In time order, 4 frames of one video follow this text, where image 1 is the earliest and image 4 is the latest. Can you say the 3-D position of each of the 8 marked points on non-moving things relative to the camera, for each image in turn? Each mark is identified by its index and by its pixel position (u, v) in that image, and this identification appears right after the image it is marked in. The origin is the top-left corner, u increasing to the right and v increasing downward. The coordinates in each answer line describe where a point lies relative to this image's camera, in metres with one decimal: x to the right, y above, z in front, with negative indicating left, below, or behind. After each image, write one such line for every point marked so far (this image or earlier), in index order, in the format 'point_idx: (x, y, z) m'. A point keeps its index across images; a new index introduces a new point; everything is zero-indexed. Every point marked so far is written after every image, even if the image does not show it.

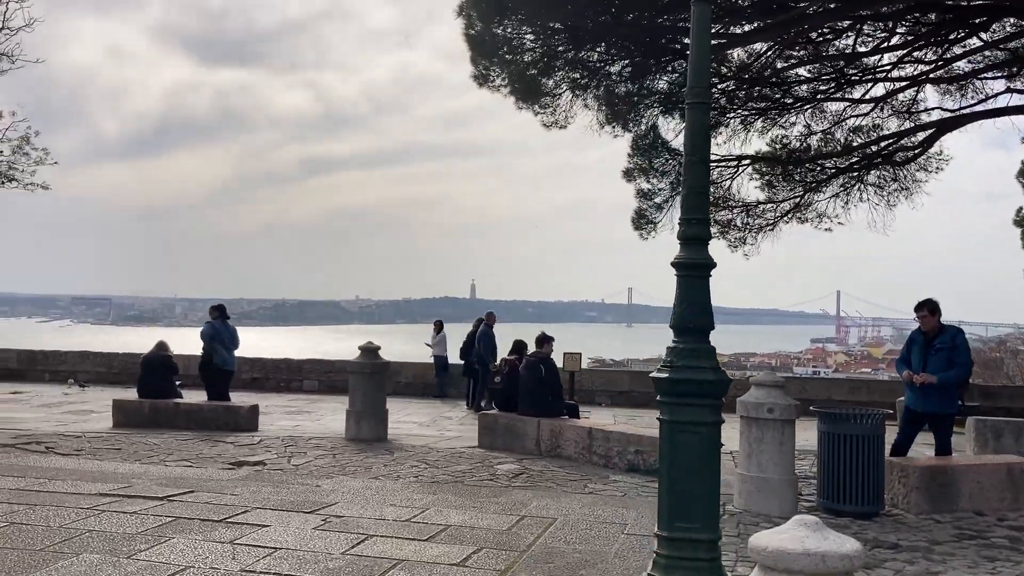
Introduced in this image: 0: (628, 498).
0: (+0.6, -1.2, +4.4) m
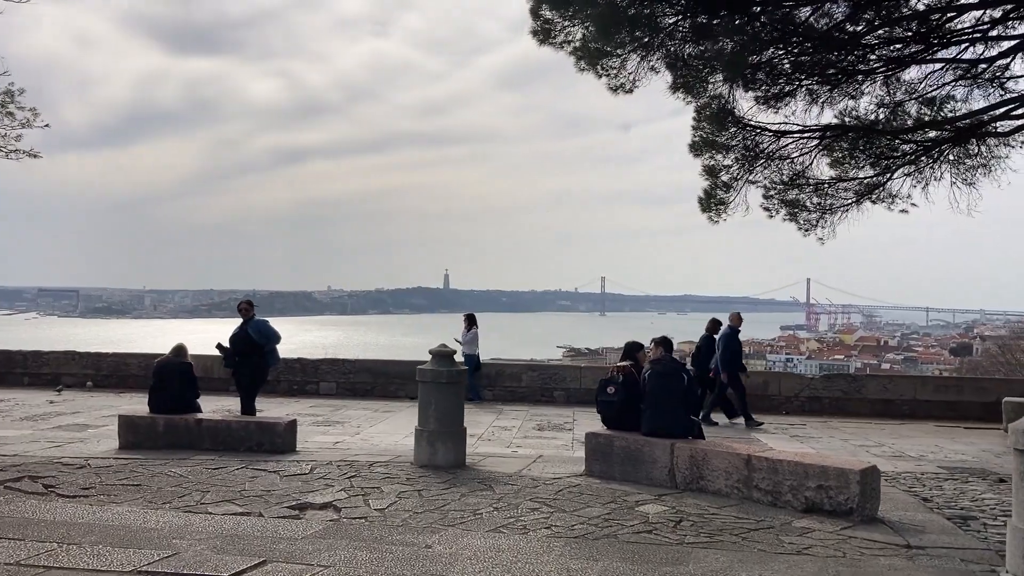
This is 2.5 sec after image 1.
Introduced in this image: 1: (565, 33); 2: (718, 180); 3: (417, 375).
0: (+1.4, -1.1, +3.3) m
1: (+0.6, +2.9, +9.0) m
2: (+2.5, +1.3, +9.5) m
3: (-0.6, -0.6, +5.4) m
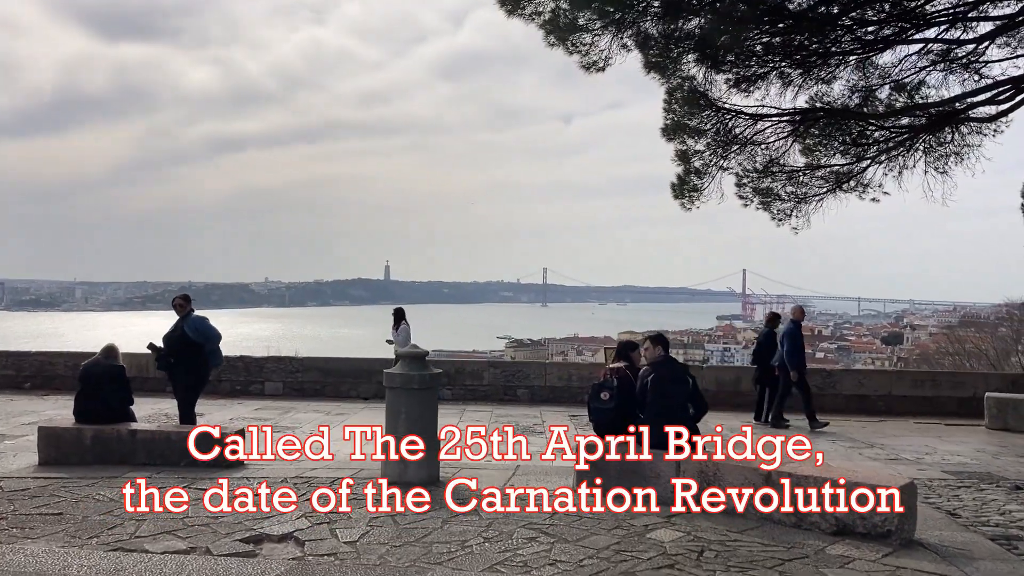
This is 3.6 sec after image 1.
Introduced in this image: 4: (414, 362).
0: (+1.5, -1.1, +2.8) m
1: (+0.2, +2.9, +8.4) m
2: (+2.0, +1.4, +9.0) m
3: (-0.8, -0.6, +4.8) m
4: (-0.6, -0.4, +4.8) m
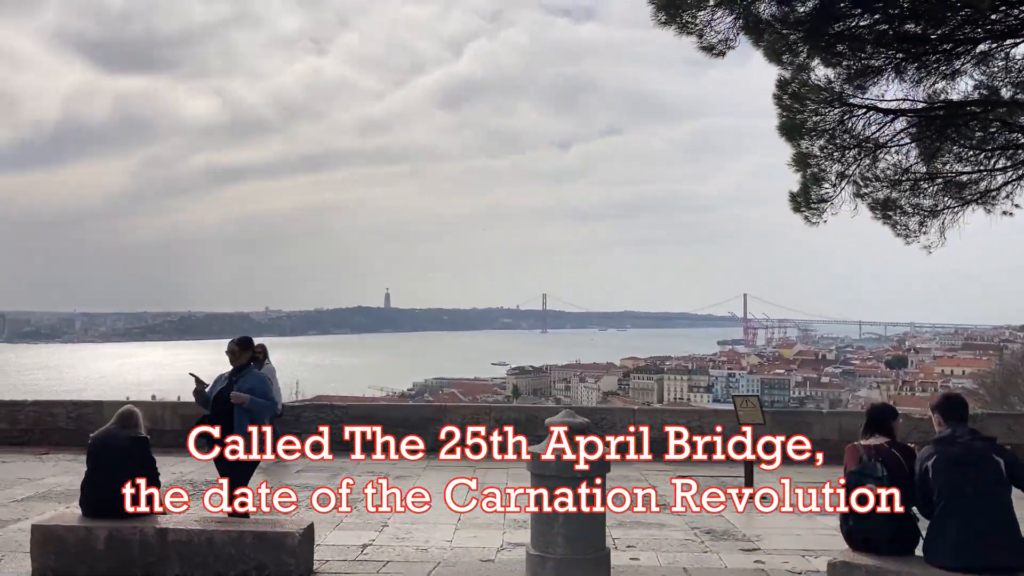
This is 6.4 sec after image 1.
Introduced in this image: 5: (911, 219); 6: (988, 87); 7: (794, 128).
0: (+2.3, -1.2, +1.3) m
1: (+1.0, +2.6, +7.1) m
2: (+2.9, +1.1, +7.6) m
3: (+0.1, -0.7, +3.3) m
4: (+0.3, -0.6, +3.3) m
5: (+4.2, +0.7, +8.4) m
6: (+5.0, +2.1, +8.3) m
7: (+2.8, +1.6, +8.0) m
